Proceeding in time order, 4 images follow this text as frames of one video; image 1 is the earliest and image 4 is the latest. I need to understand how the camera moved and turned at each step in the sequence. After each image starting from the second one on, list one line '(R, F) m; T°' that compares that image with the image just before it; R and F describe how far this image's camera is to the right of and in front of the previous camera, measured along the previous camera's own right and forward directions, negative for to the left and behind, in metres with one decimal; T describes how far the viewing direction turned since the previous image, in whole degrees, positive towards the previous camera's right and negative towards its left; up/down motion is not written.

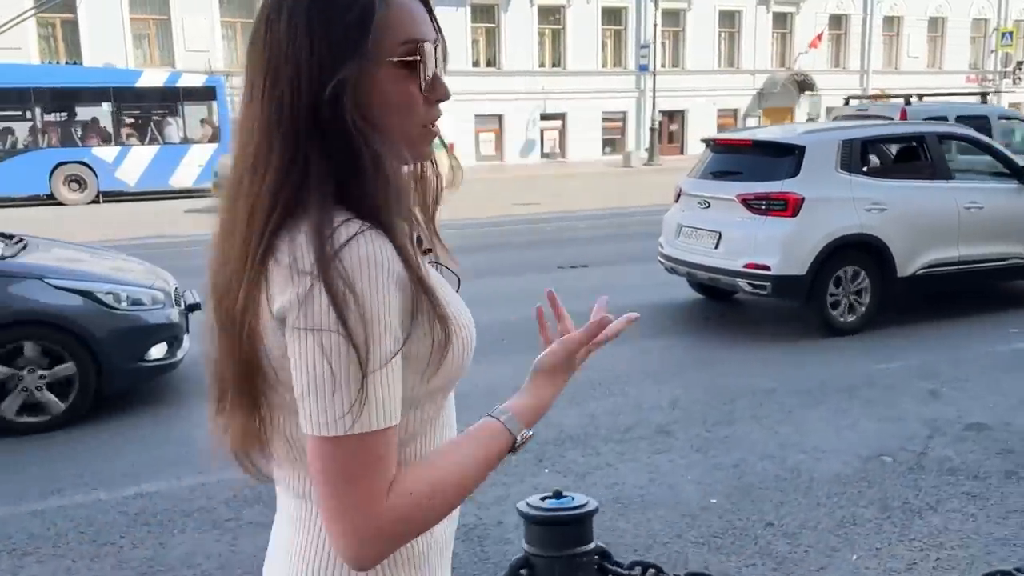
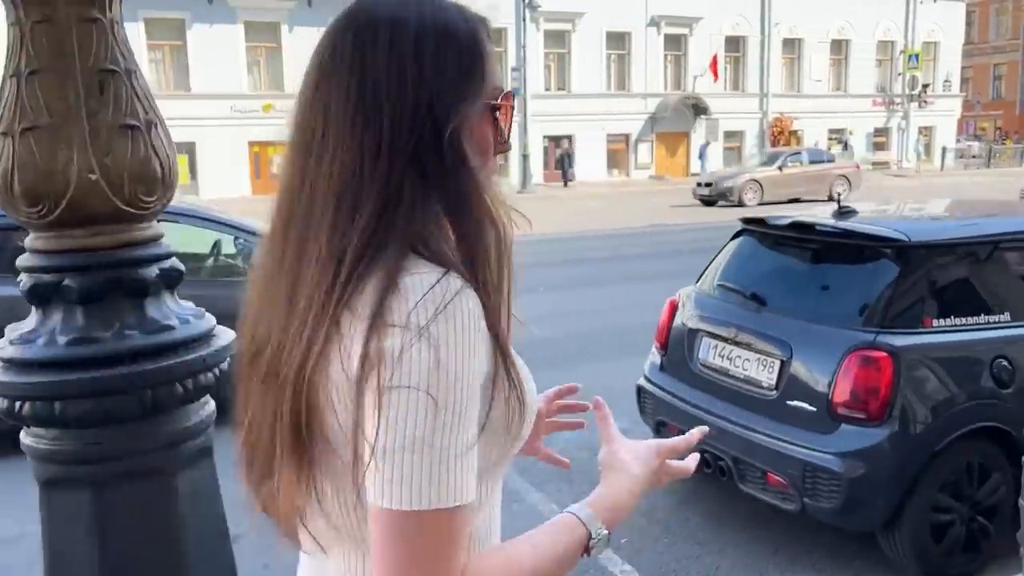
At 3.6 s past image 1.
(+3.8, +1.4) m; +1°
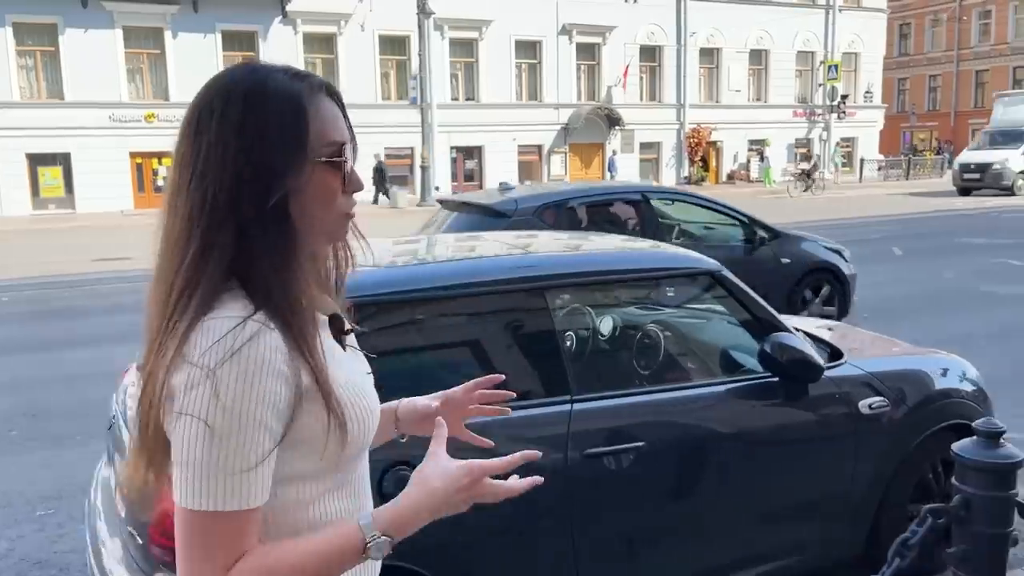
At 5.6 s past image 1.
(+2.1, +1.0) m; +2°
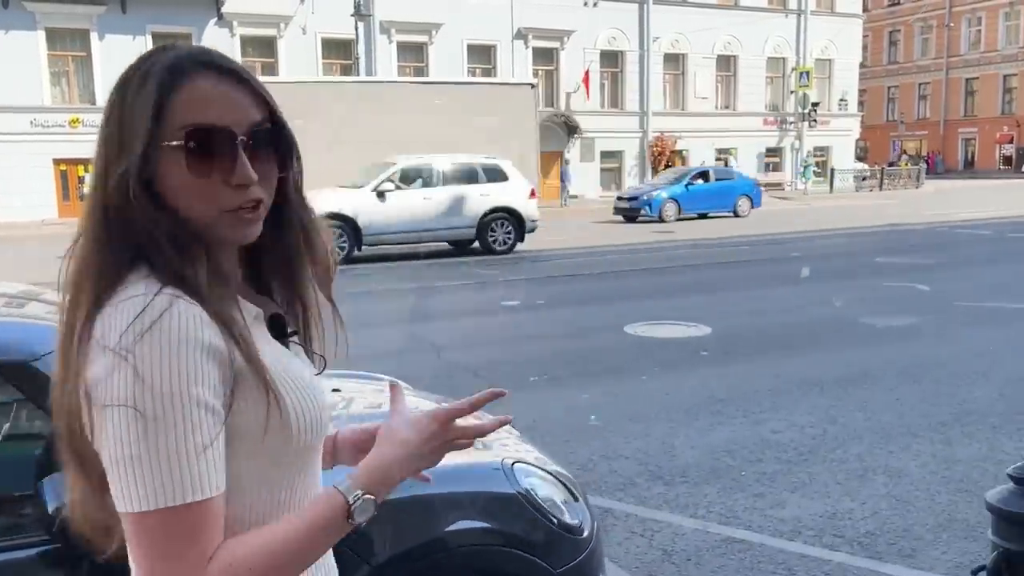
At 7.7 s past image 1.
(+1.9, +1.2) m; 0°
